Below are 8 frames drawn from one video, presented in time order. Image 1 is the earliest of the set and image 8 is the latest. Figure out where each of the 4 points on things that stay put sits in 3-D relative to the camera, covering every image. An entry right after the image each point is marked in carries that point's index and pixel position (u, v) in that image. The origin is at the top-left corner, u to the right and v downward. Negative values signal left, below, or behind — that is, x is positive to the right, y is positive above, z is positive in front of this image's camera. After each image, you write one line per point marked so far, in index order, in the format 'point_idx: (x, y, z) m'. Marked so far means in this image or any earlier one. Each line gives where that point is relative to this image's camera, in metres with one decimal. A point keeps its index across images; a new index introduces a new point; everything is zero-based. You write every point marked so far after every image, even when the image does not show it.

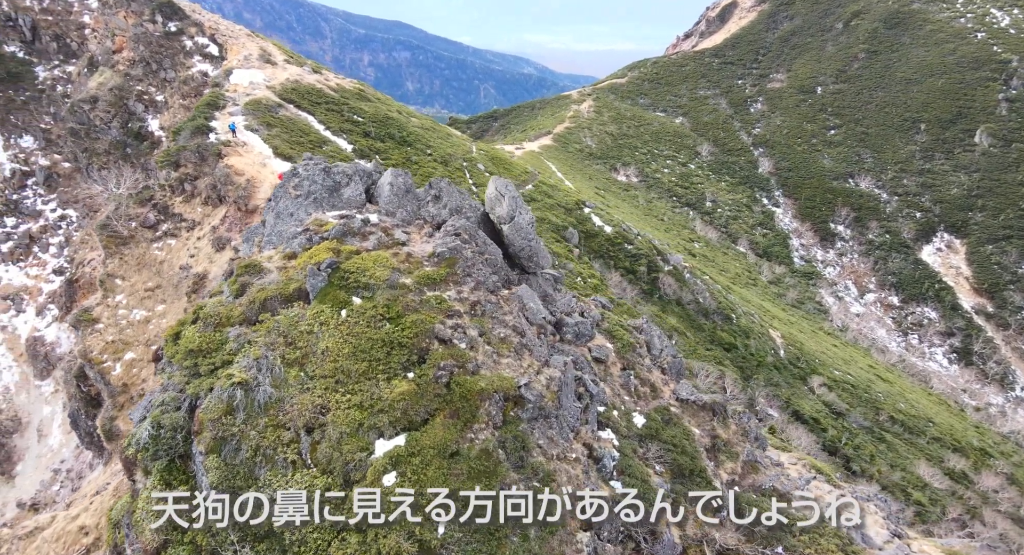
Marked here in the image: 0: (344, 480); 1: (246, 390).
0: (-4.6, -5.5, +13.1) m
1: (-8.1, -3.4, +14.5) m
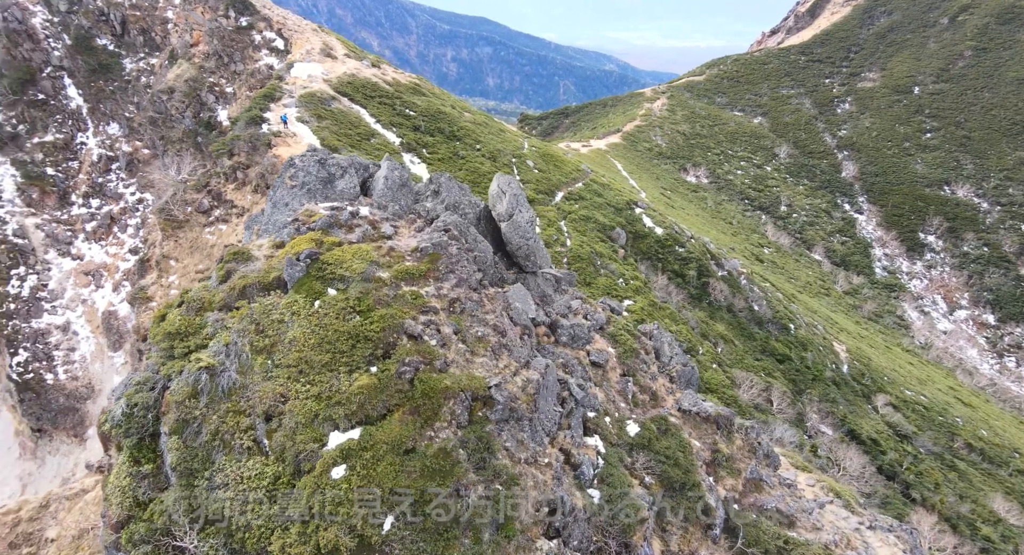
0: (-5.9, -5.2, +13.2) m
1: (-9.2, -3.0, +14.8) m
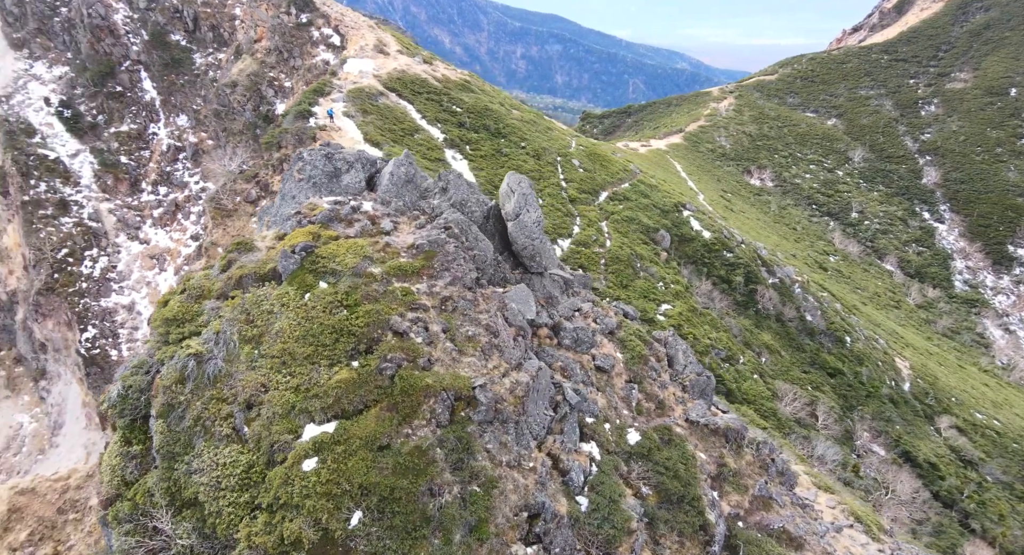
0: (-6.7, -5.0, +13.4) m
1: (-9.8, -2.6, +15.2) m
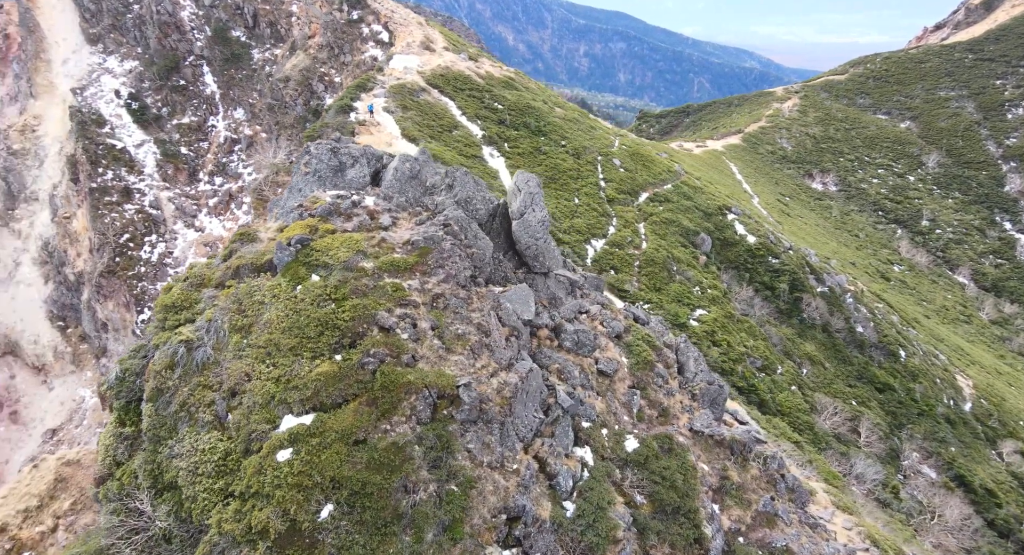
0: (-7.5, -4.8, +13.6) m
1: (-10.4, -2.3, +15.6) m
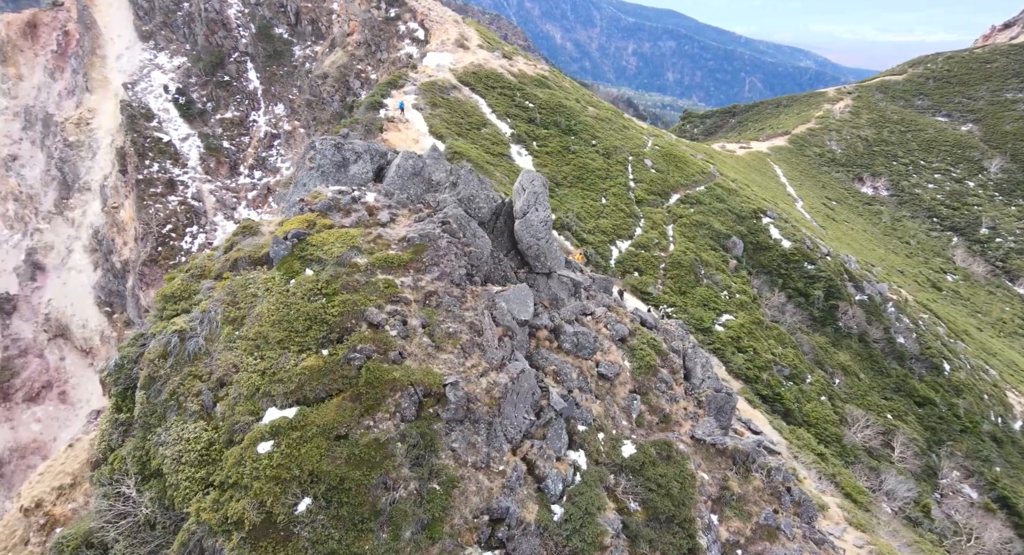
0: (-8.0, -4.6, +13.8) m
1: (-10.8, -2.0, +15.9) m
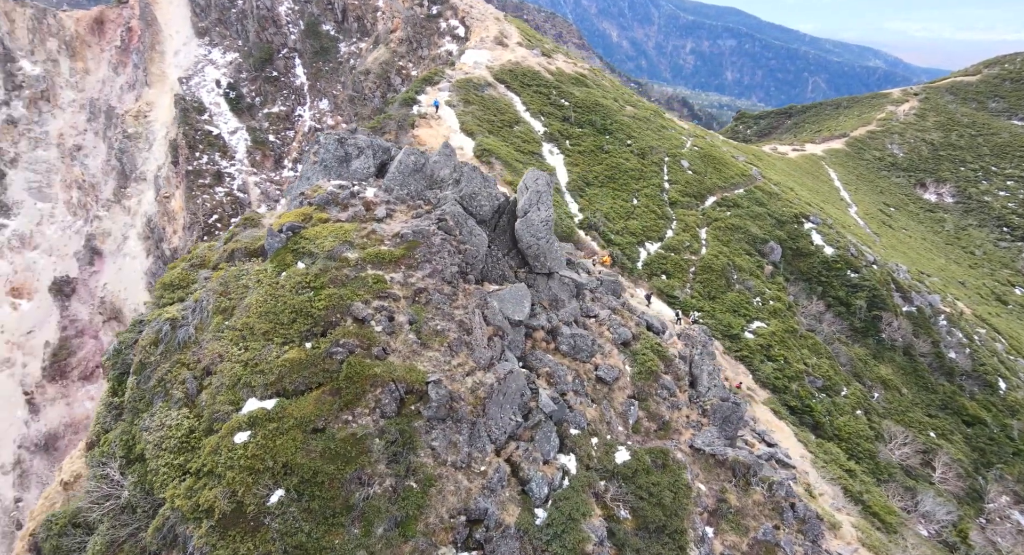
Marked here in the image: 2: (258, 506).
0: (-8.7, -4.3, +14.0) m
1: (-11.3, -1.6, +16.3) m
2: (-6.7, -6.0, +12.8) m
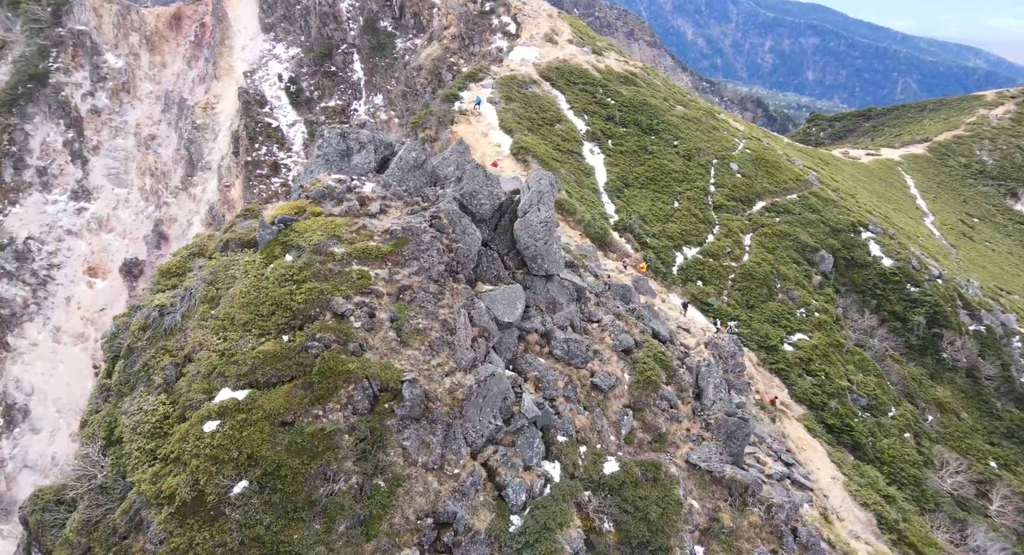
0: (-9.7, -4.0, +14.3) m
1: (-12.0, -1.2, +16.6) m
2: (-7.8, -5.8, +12.9) m
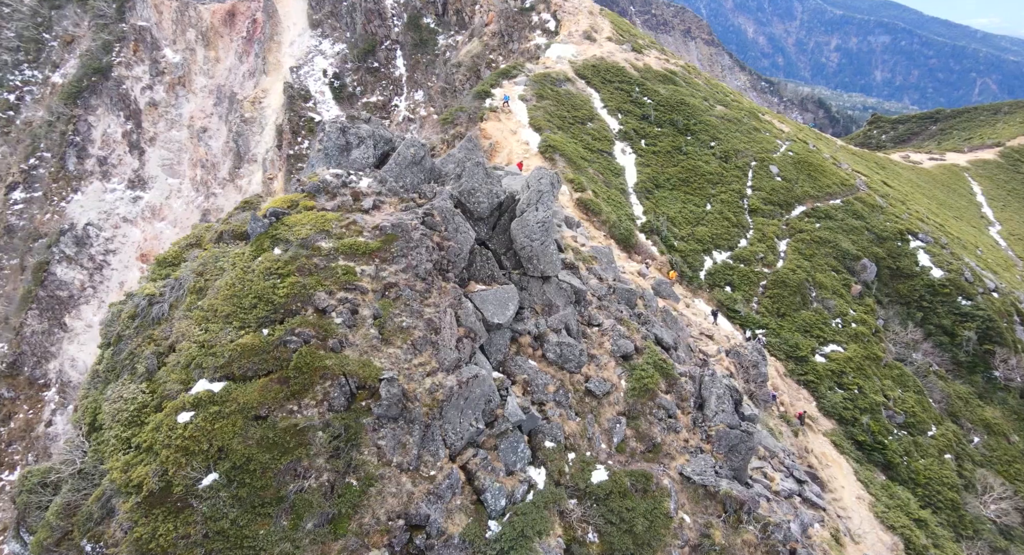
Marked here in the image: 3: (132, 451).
0: (-10.5, -3.7, +14.4) m
1: (-12.5, -0.8, +16.8) m
2: (-8.7, -5.6, +13.0) m
3: (-10.6, -4.8, +13.6) m
